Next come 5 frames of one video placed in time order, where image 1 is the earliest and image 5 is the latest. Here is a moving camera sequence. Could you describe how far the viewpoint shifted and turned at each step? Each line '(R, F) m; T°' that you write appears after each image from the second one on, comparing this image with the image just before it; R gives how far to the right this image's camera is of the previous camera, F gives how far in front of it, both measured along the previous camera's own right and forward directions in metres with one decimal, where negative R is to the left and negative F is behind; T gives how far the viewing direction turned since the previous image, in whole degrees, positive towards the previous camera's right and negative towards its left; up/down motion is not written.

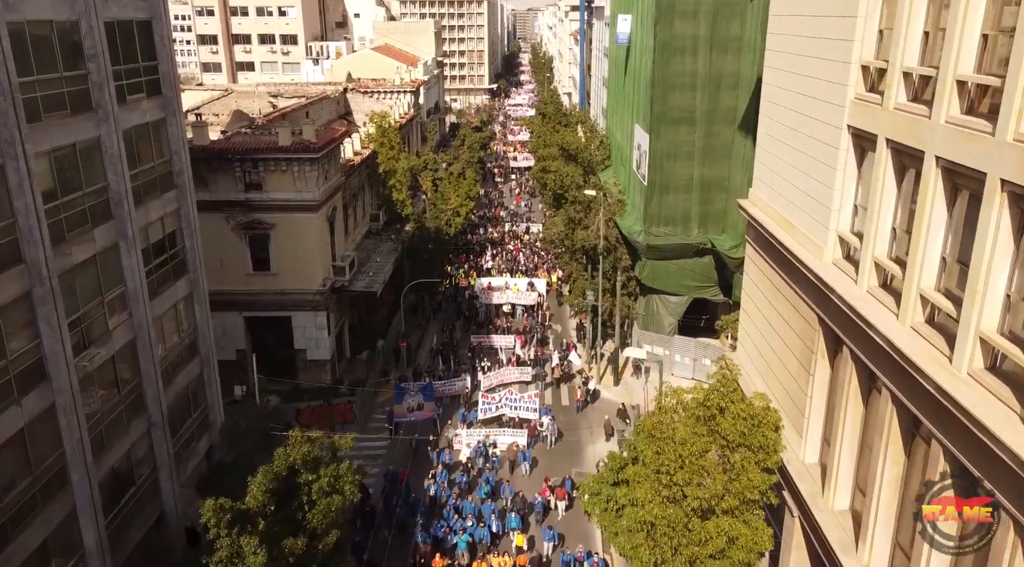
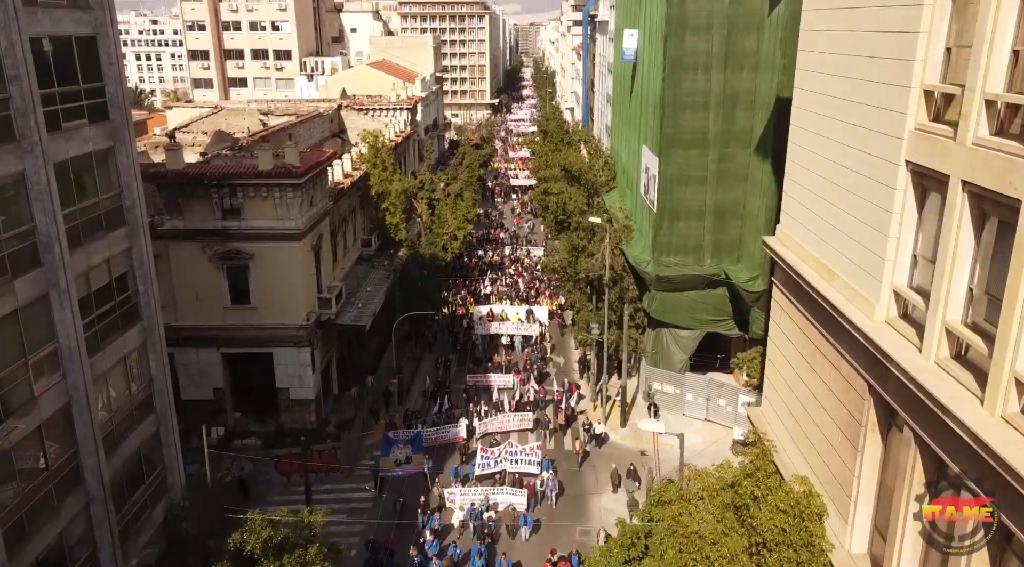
(+0.1, +2.6) m; 0°
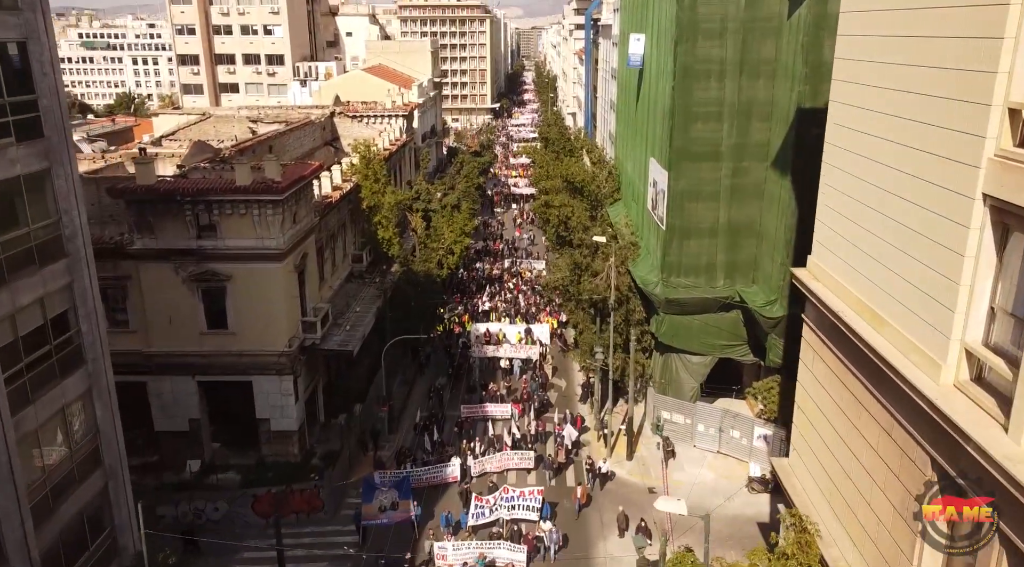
(+0.1, +2.4) m; 0°
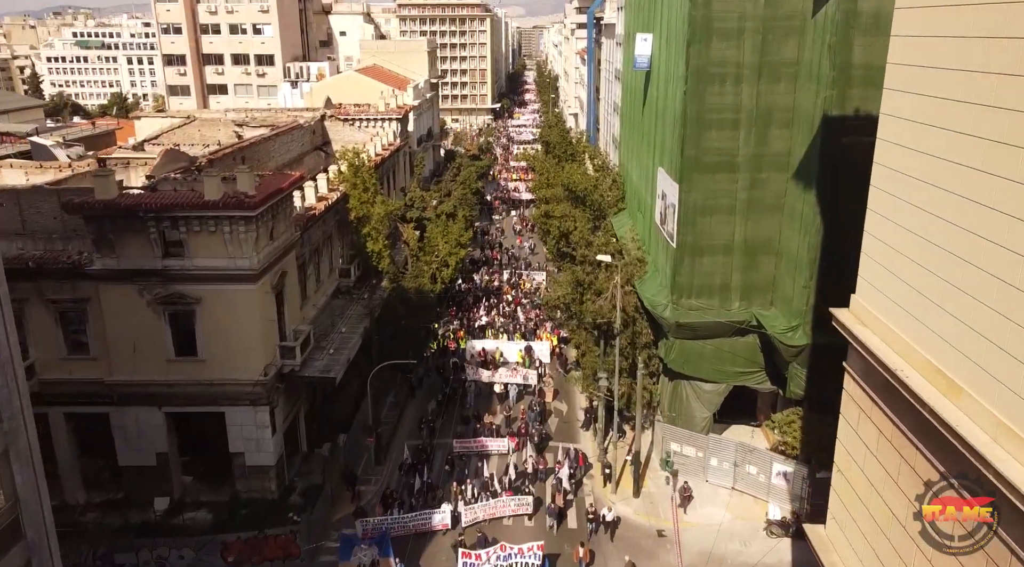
(+0.2, +2.6) m; 0°
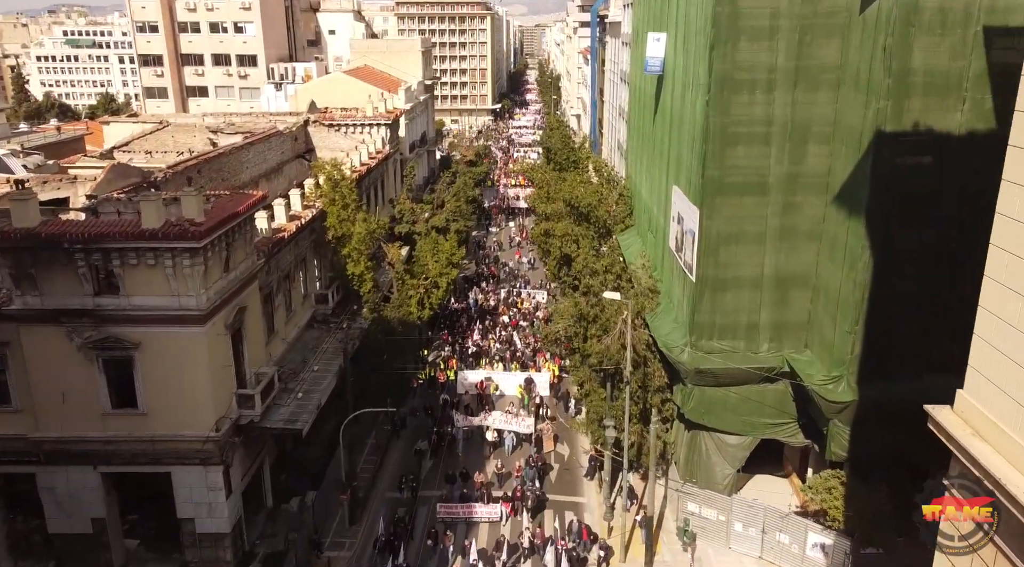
(+0.3, +4.0) m; 0°
